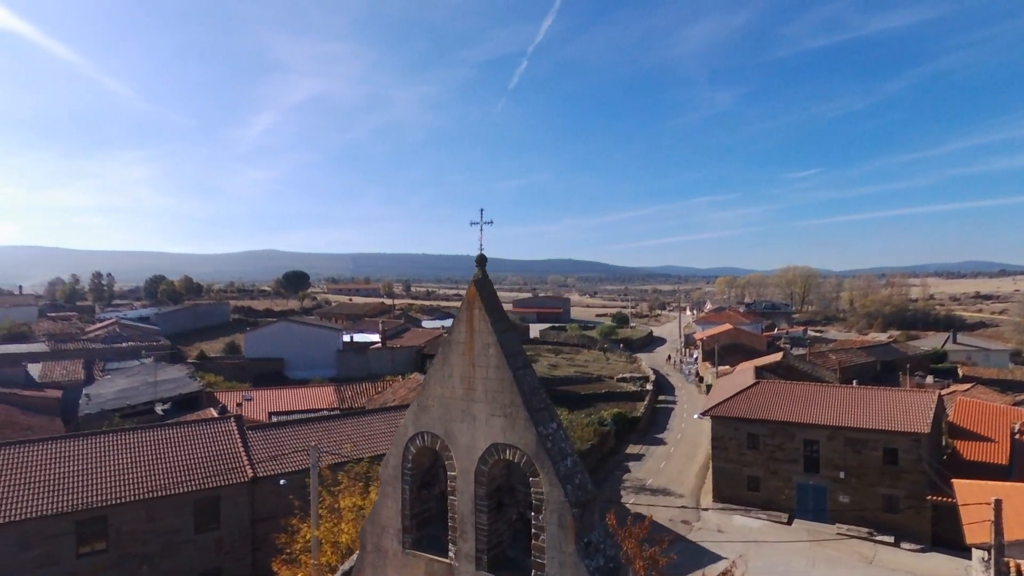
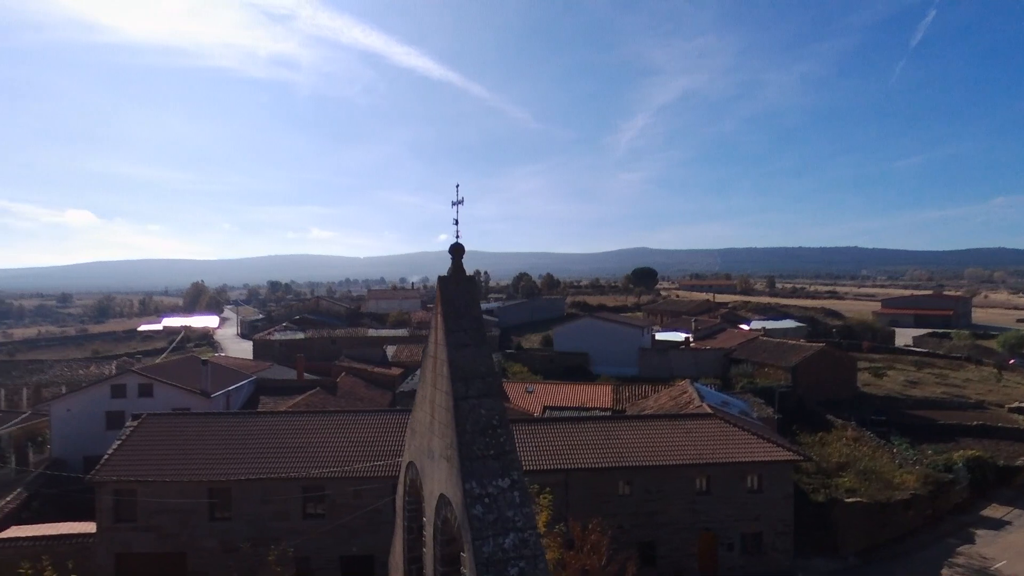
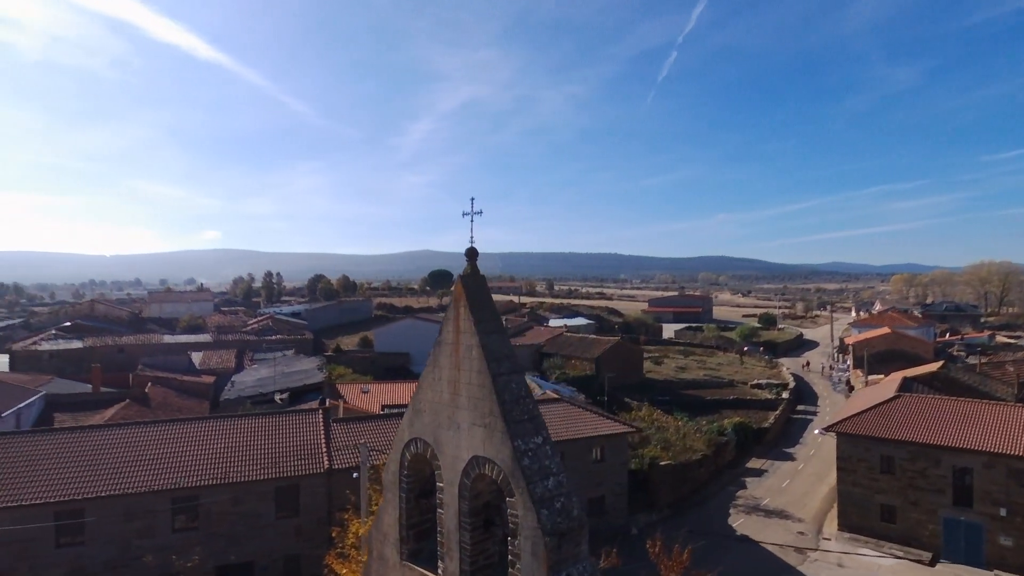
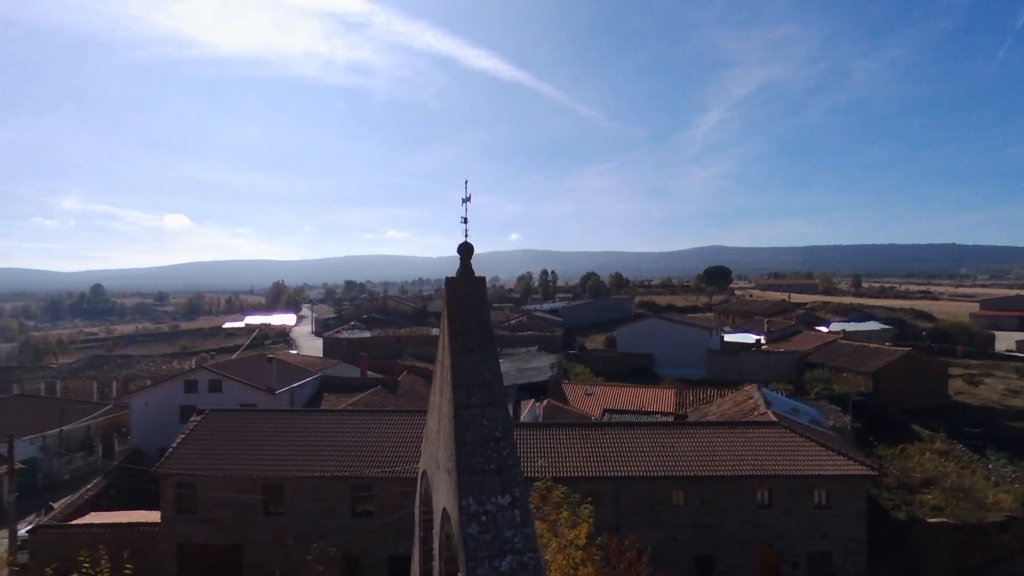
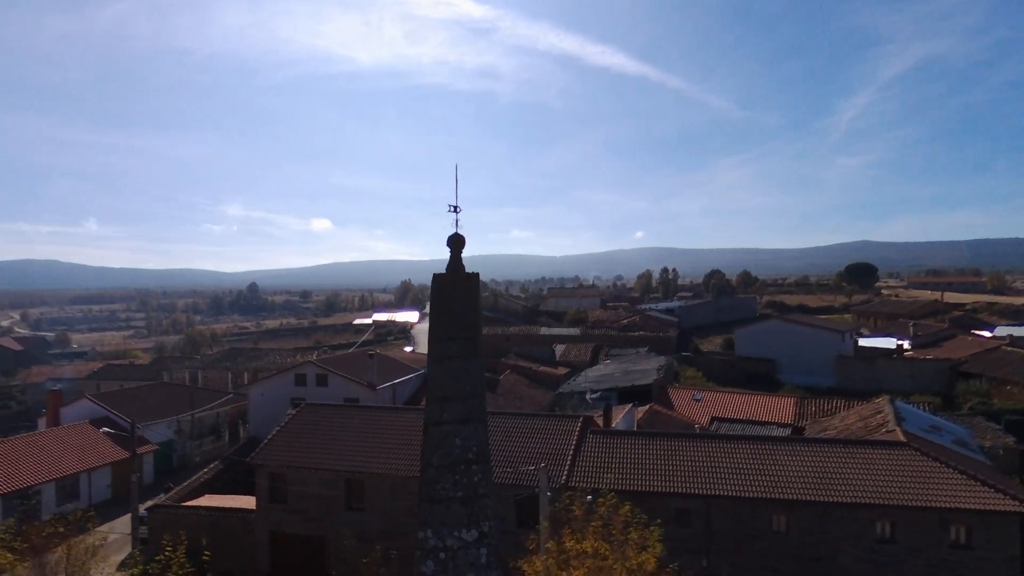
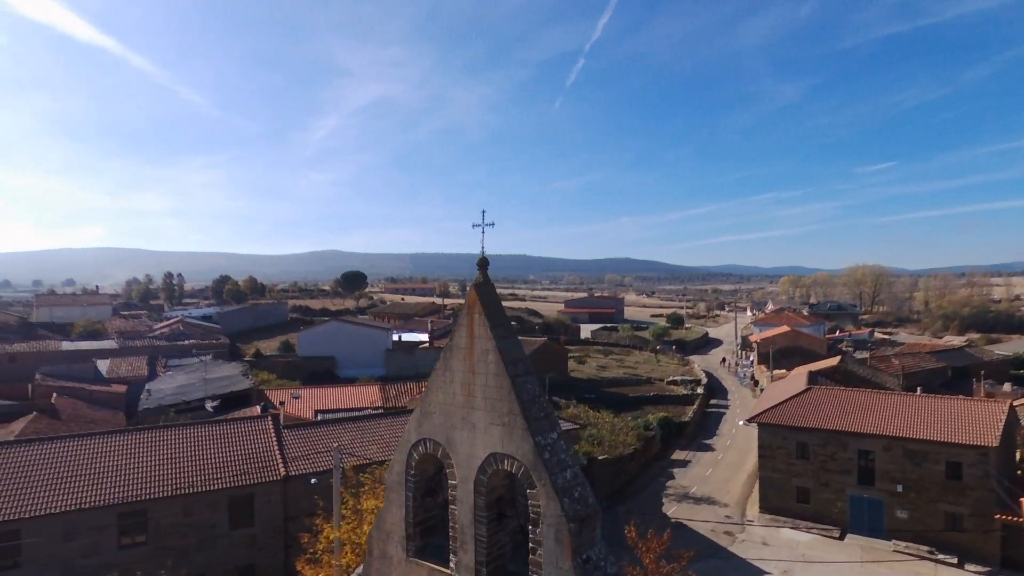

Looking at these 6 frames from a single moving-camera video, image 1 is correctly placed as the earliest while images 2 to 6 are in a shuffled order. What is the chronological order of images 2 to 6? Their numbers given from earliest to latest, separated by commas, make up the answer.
6, 3, 2, 4, 5
